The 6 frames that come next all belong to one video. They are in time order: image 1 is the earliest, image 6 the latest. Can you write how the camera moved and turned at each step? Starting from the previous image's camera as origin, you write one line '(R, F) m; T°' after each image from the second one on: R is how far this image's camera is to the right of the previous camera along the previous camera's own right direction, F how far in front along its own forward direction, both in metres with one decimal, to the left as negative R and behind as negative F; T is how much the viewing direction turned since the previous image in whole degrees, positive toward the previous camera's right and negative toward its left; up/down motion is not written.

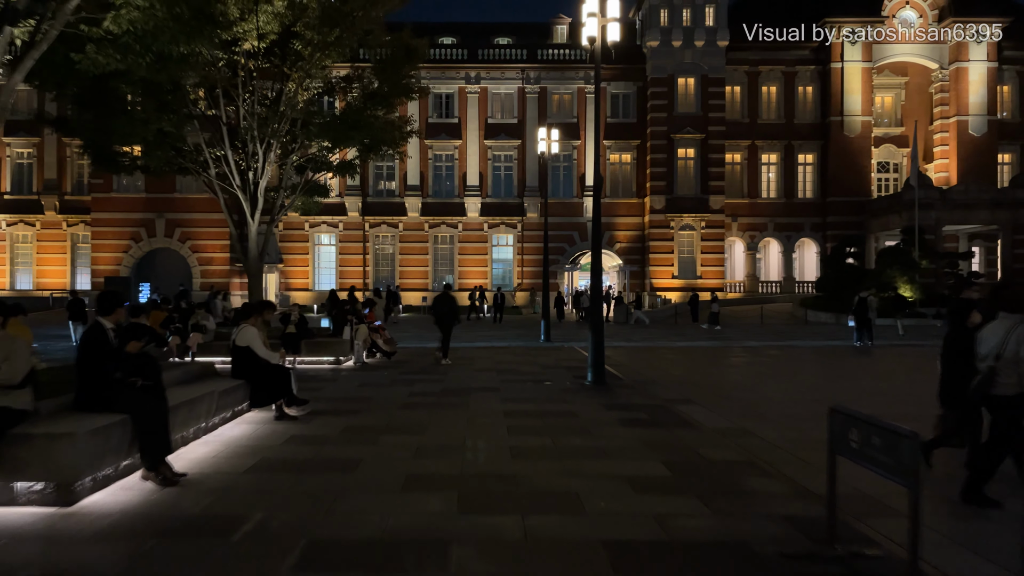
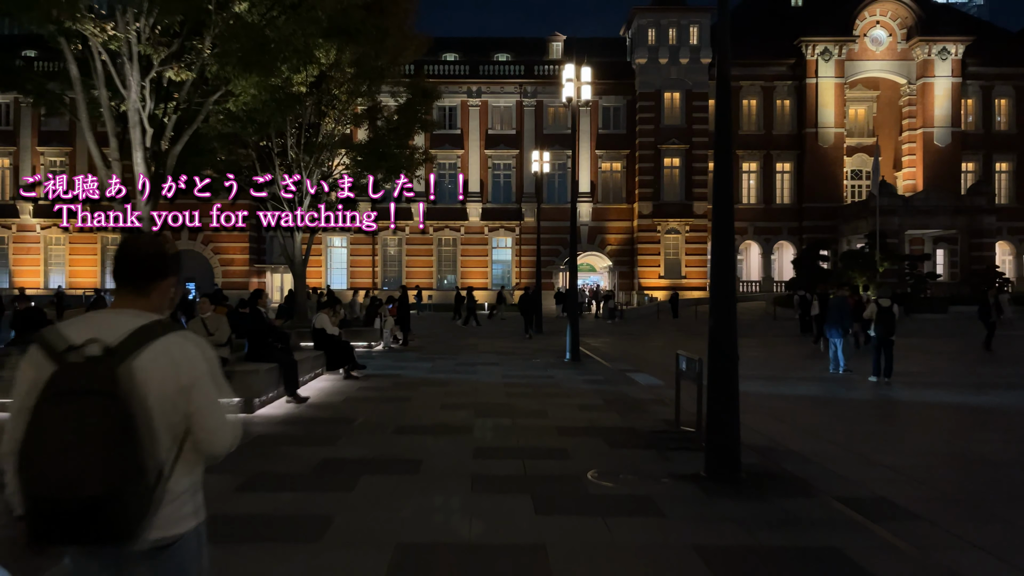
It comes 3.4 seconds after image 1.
(+0.1, -4.1) m; 0°
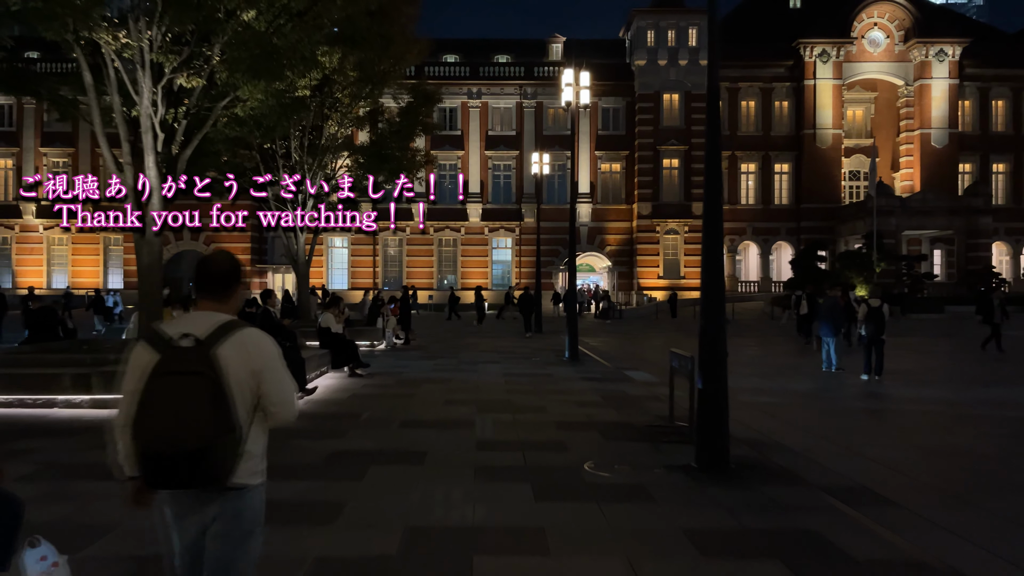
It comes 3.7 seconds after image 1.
(0.0, -0.4) m; 0°
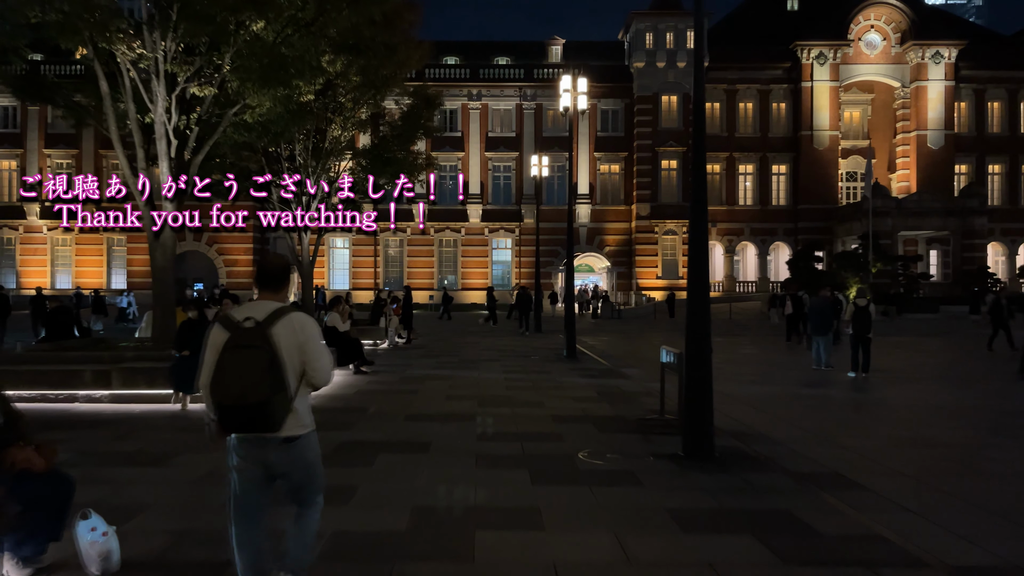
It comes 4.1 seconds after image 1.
(0.0, -0.5) m; 0°
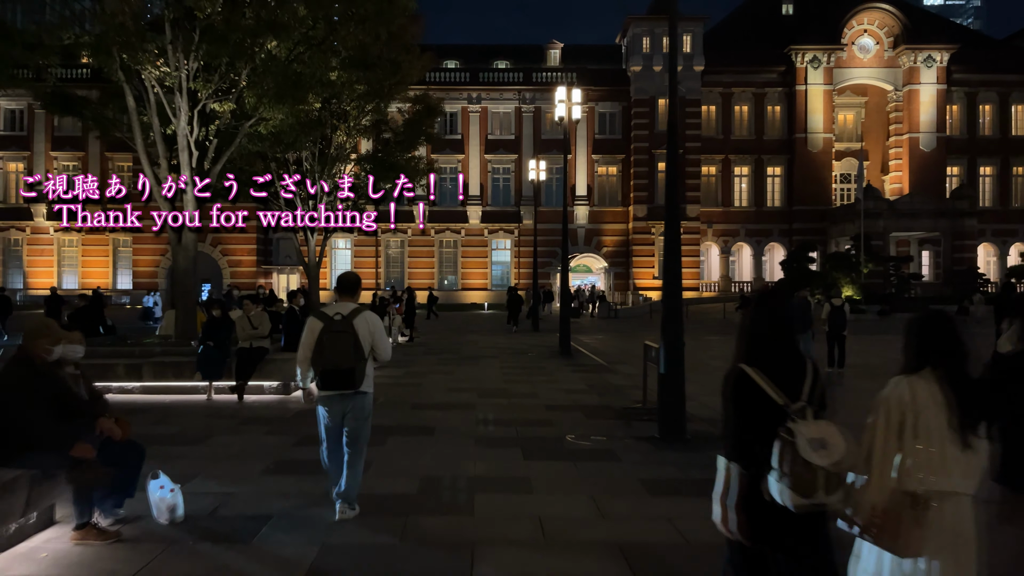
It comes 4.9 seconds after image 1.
(+0.1, -1.0) m; 0°
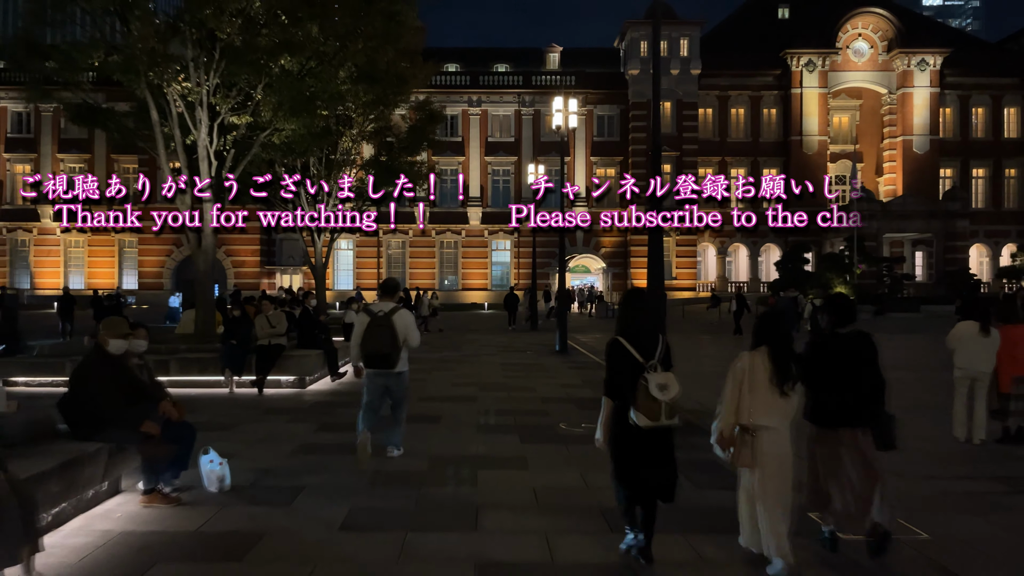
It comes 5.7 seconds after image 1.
(0.0, -0.9) m; 0°
